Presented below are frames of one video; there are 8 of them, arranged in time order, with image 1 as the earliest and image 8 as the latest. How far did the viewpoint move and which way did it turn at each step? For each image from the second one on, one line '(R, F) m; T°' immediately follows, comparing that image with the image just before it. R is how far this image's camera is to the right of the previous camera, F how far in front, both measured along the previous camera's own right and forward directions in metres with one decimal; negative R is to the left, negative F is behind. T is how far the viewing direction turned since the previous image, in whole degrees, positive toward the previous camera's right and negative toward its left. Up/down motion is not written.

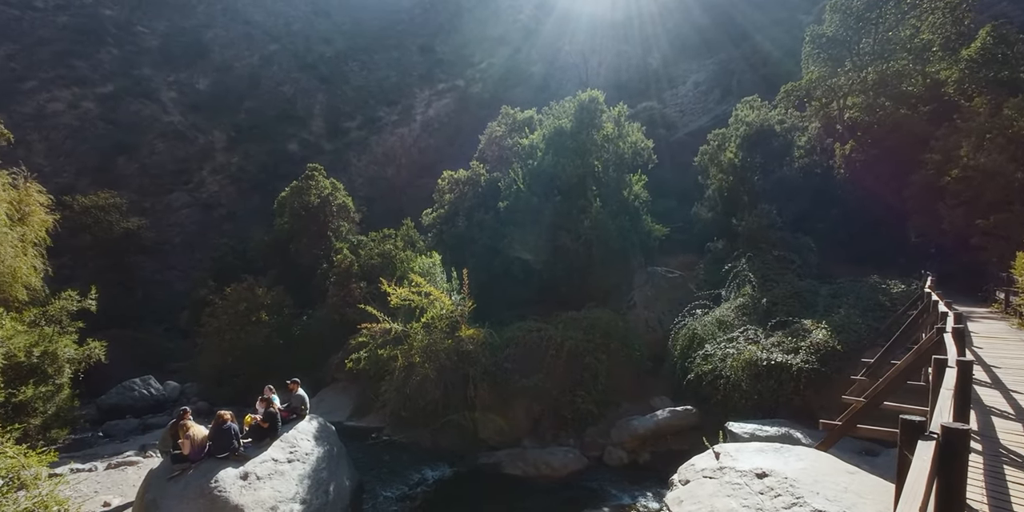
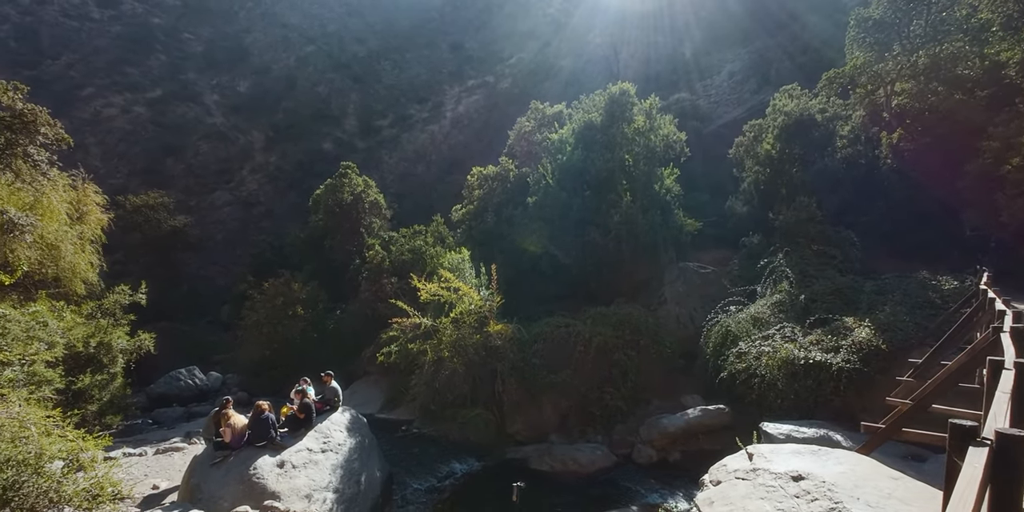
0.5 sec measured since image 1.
(+0.1, 0.0) m; -4°
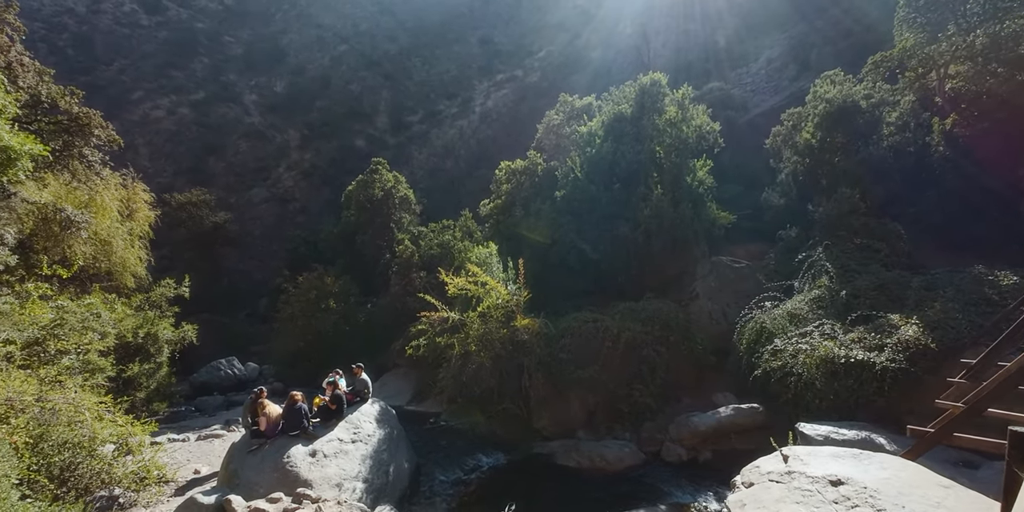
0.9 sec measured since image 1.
(+0.1, +0.1) m; -4°
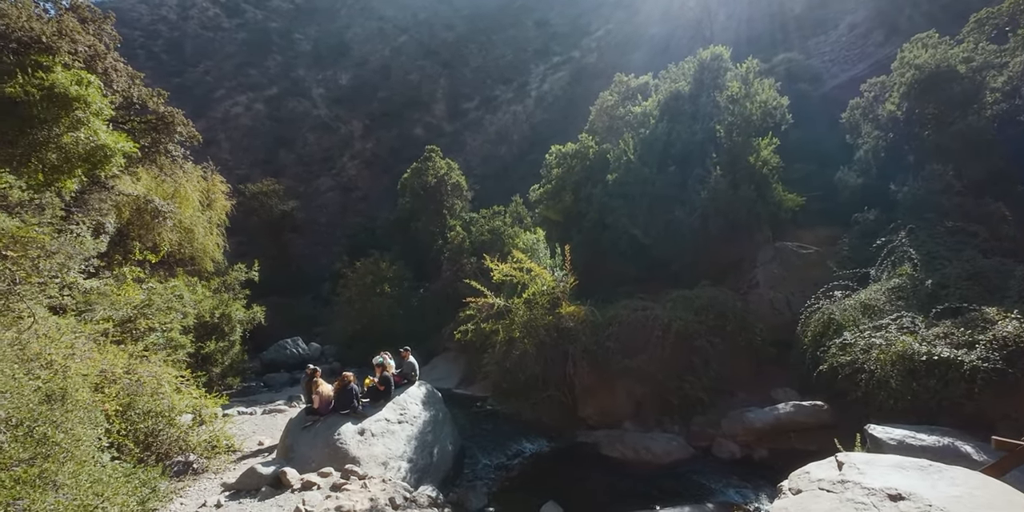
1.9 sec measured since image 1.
(+0.3, +0.2) m; -7°
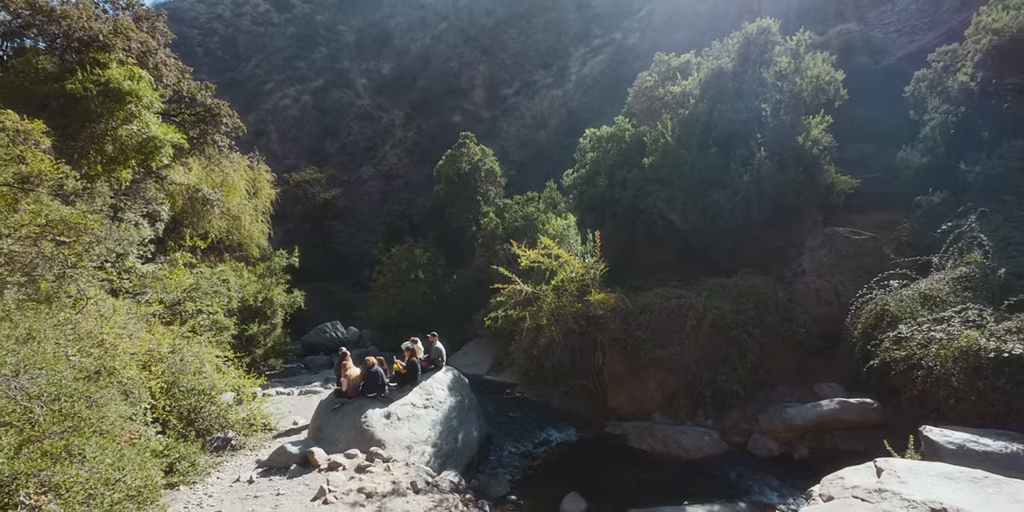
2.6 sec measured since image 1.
(+0.3, +0.2) m; -5°
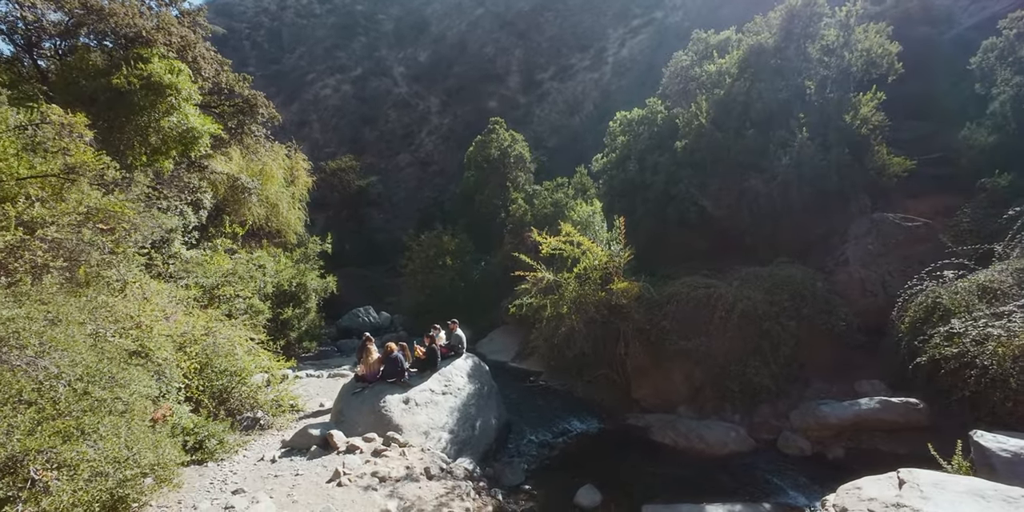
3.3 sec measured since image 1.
(+0.4, +0.2) m; -4°
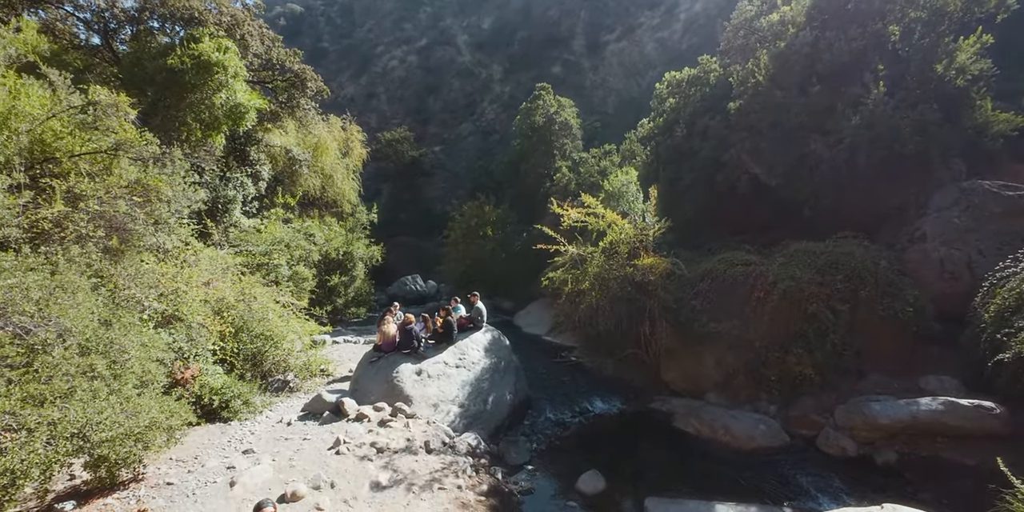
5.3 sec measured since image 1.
(+1.0, +0.5) m; -8°
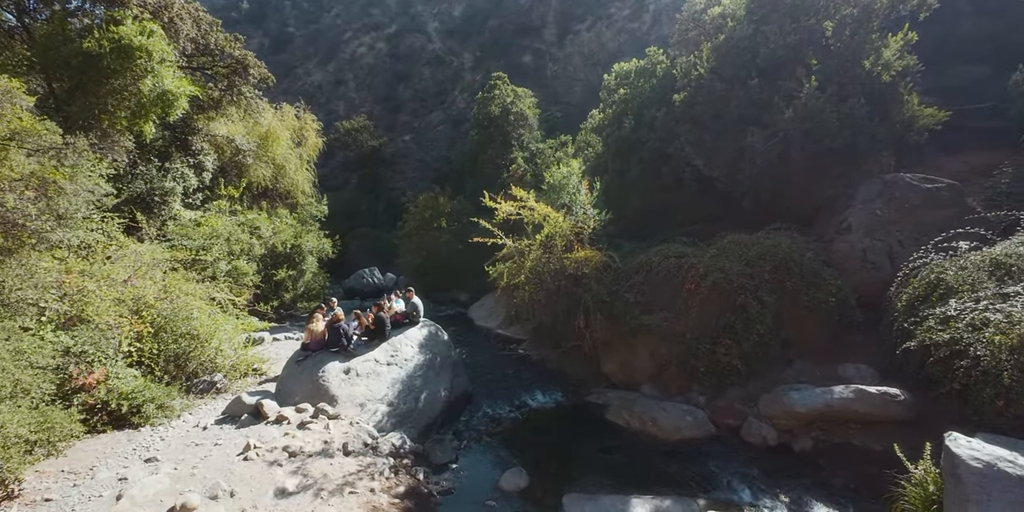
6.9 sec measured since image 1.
(+0.9, +0.2) m; +3°
